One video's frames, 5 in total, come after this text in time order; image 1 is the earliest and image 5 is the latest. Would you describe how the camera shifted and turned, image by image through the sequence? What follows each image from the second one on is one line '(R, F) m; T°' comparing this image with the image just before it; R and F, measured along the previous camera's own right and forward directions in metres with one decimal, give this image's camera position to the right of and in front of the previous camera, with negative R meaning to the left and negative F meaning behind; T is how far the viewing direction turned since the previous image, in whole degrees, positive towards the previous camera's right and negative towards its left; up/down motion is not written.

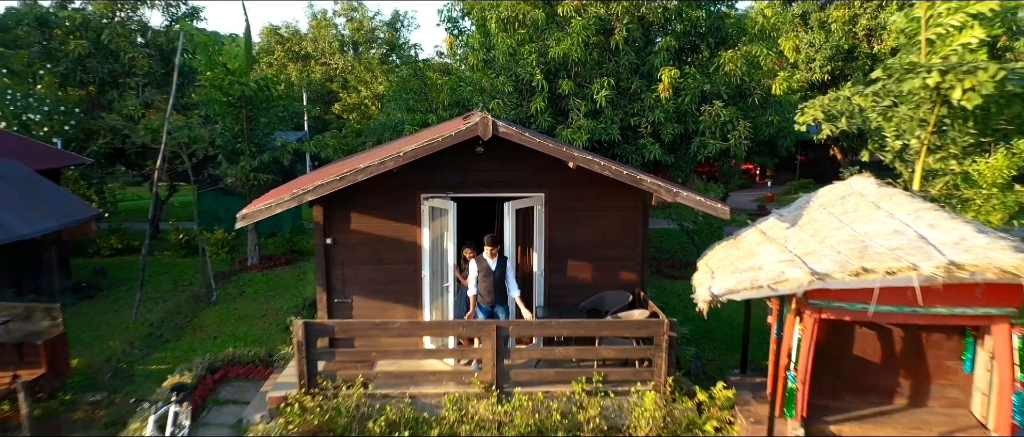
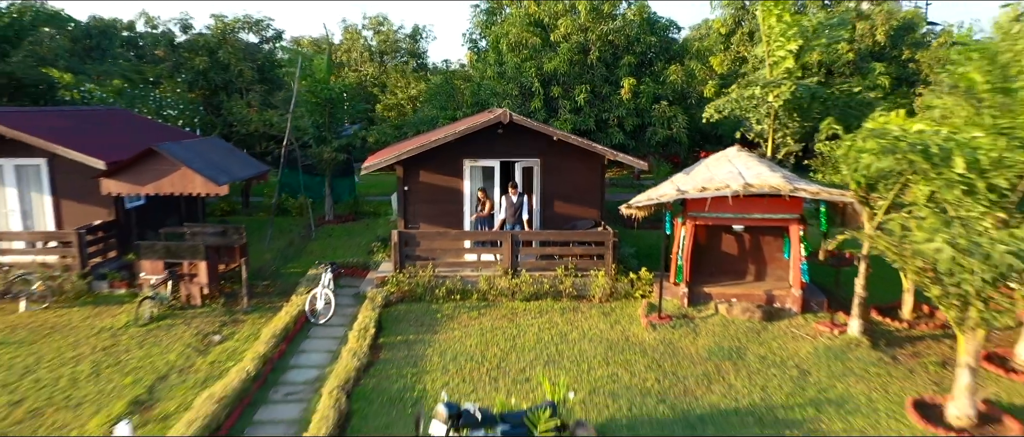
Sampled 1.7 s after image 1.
(-0.1, -4.1) m; 0°
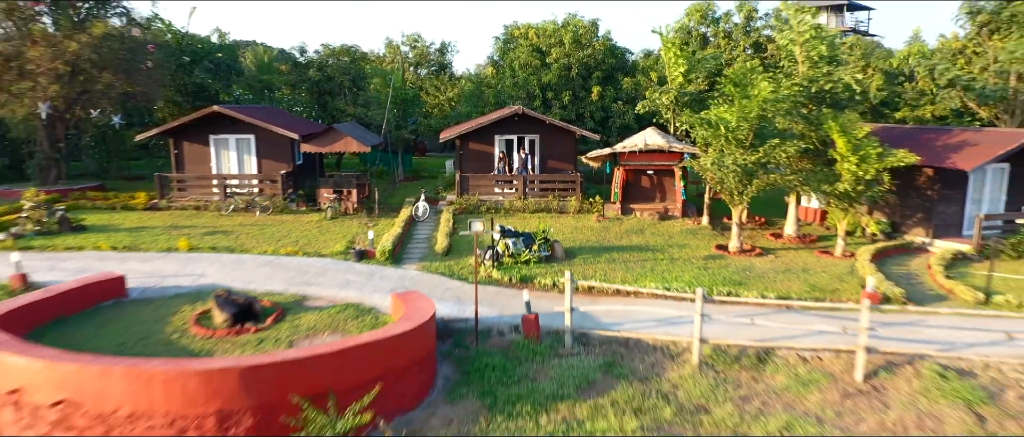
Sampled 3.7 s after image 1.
(-0.2, -7.9) m; 0°
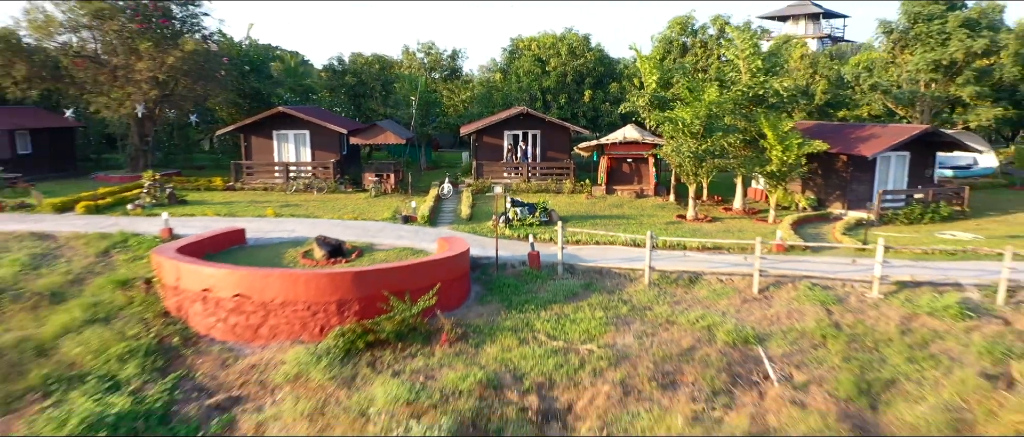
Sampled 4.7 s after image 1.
(-0.2, -4.3) m; 0°
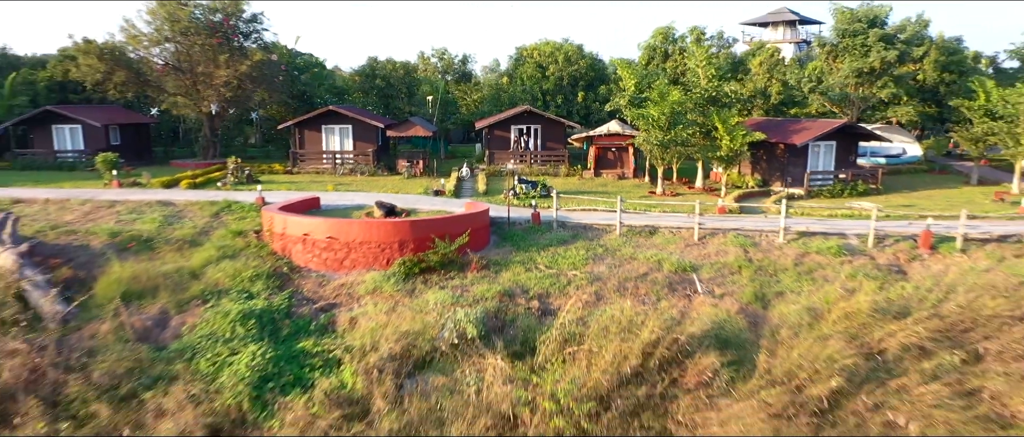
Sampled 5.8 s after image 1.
(-0.2, -5.1) m; 0°
